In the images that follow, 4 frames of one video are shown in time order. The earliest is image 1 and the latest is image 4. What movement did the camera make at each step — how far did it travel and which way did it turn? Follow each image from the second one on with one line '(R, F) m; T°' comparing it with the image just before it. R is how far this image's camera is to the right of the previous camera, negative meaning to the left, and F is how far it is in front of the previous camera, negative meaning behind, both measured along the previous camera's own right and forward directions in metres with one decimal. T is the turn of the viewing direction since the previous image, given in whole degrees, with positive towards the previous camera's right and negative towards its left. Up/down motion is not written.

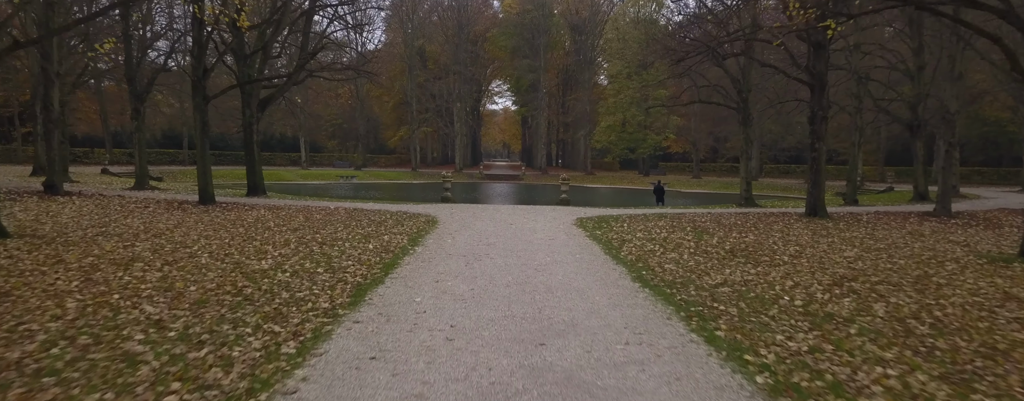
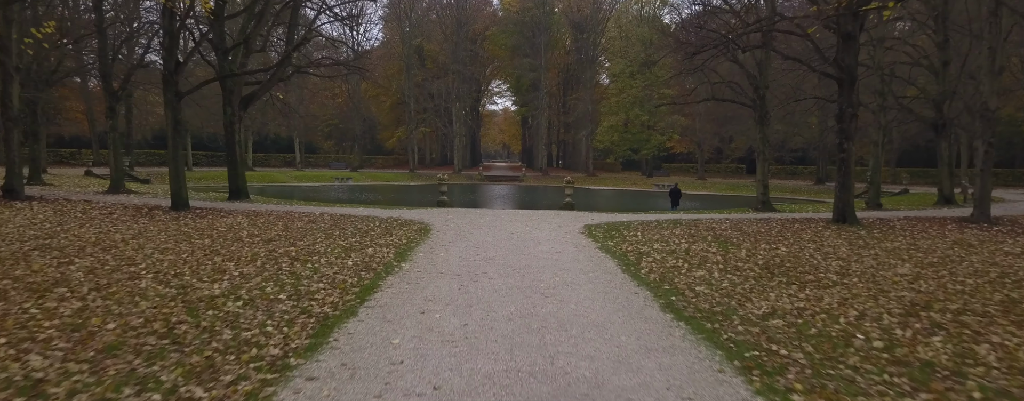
(0.0, +1.2) m; 0°
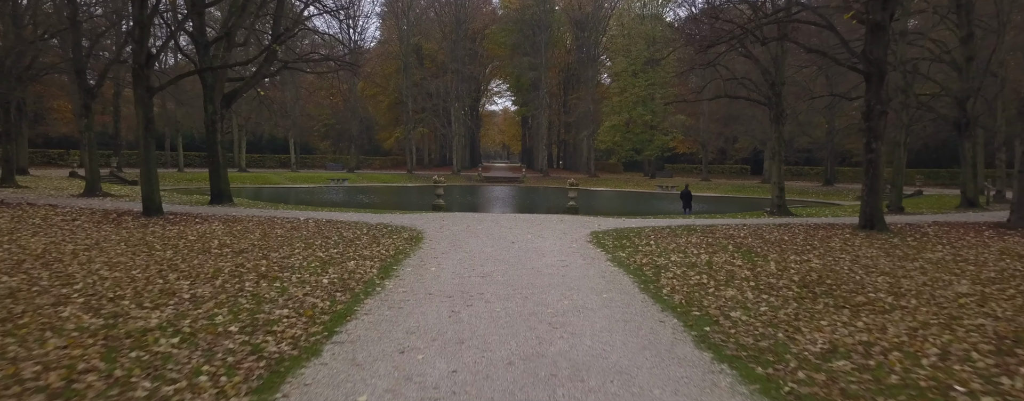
(0.0, +1.1) m; 0°
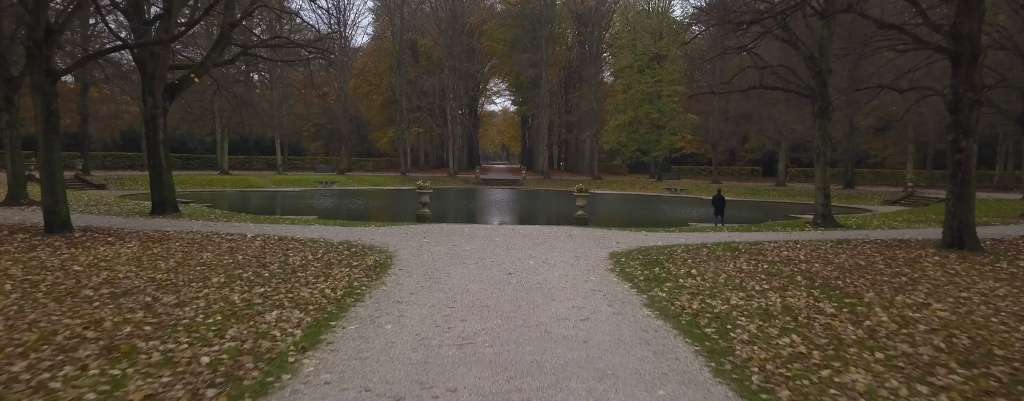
(+0.1, +2.6) m; 0°
